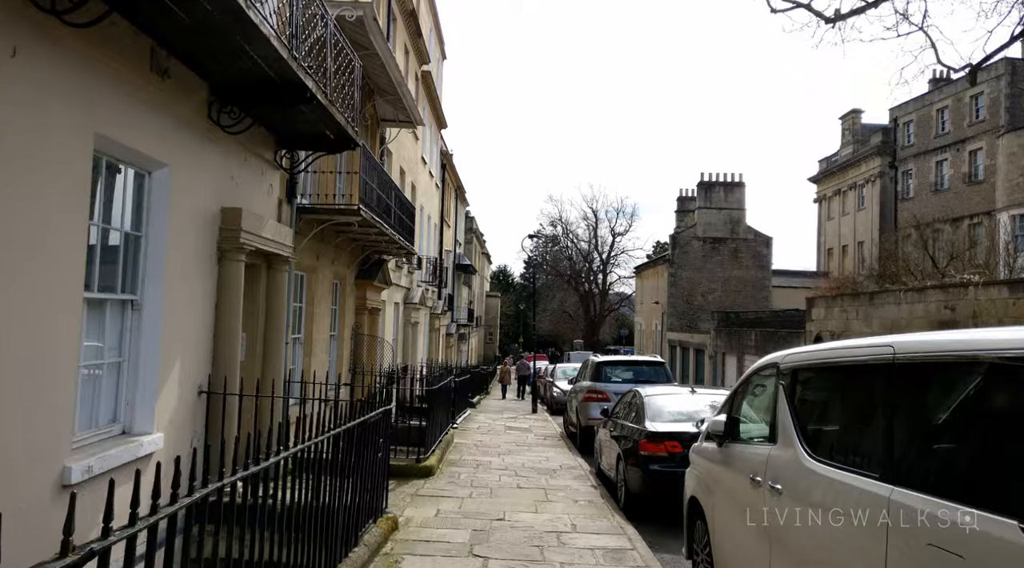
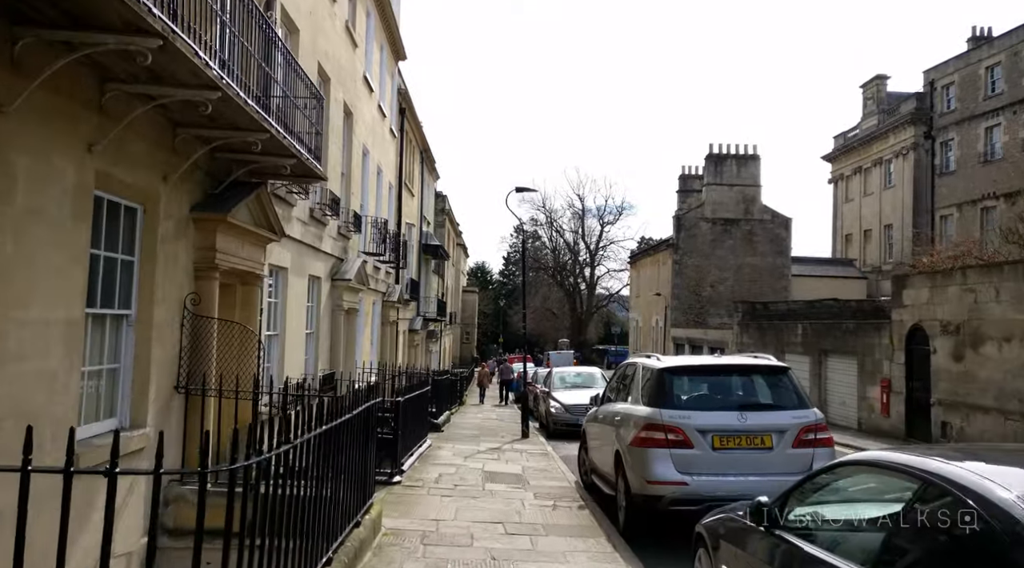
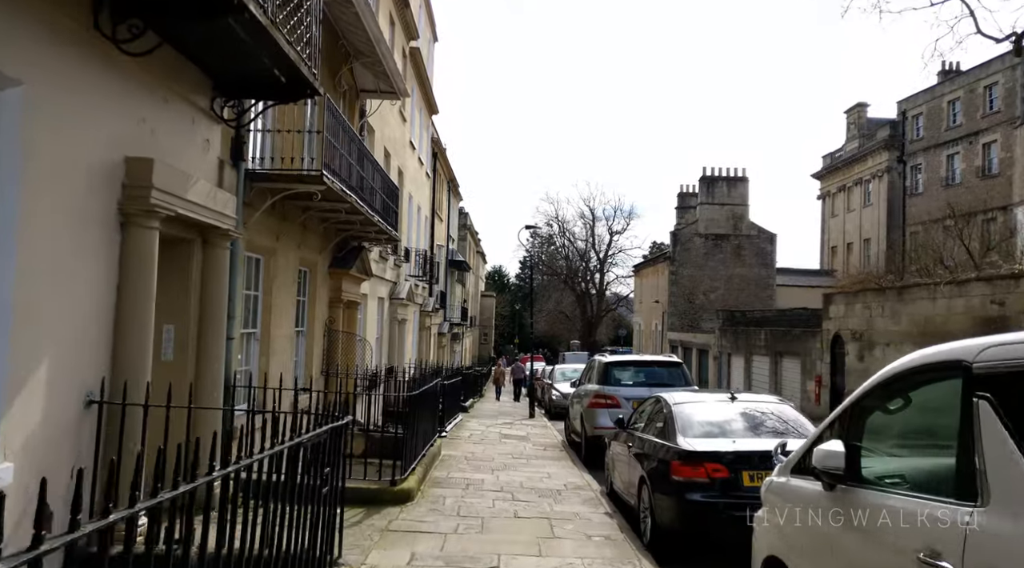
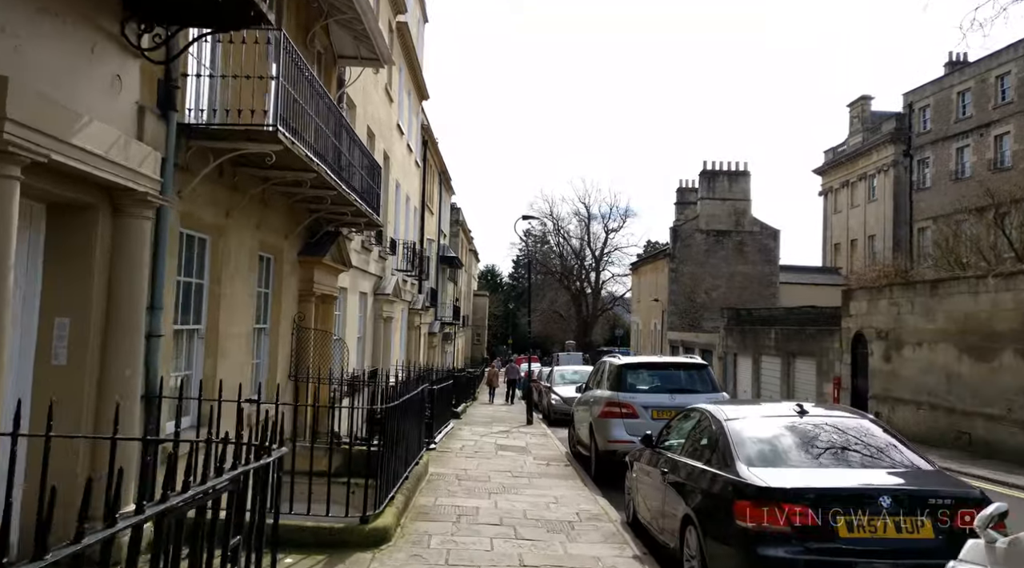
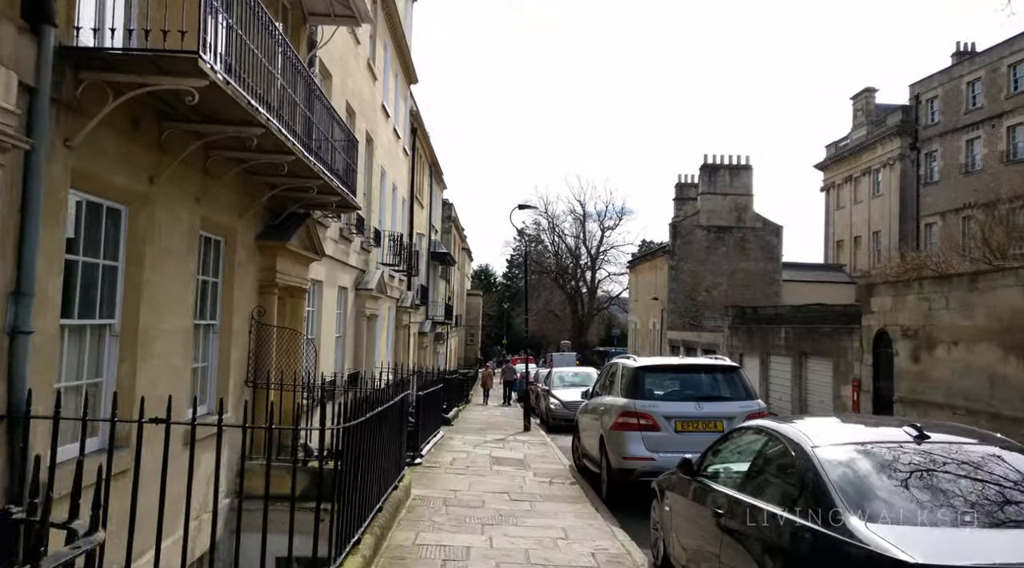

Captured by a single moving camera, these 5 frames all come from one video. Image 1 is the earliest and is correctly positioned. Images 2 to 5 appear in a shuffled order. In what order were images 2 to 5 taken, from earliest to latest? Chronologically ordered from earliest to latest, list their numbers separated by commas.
3, 4, 5, 2
